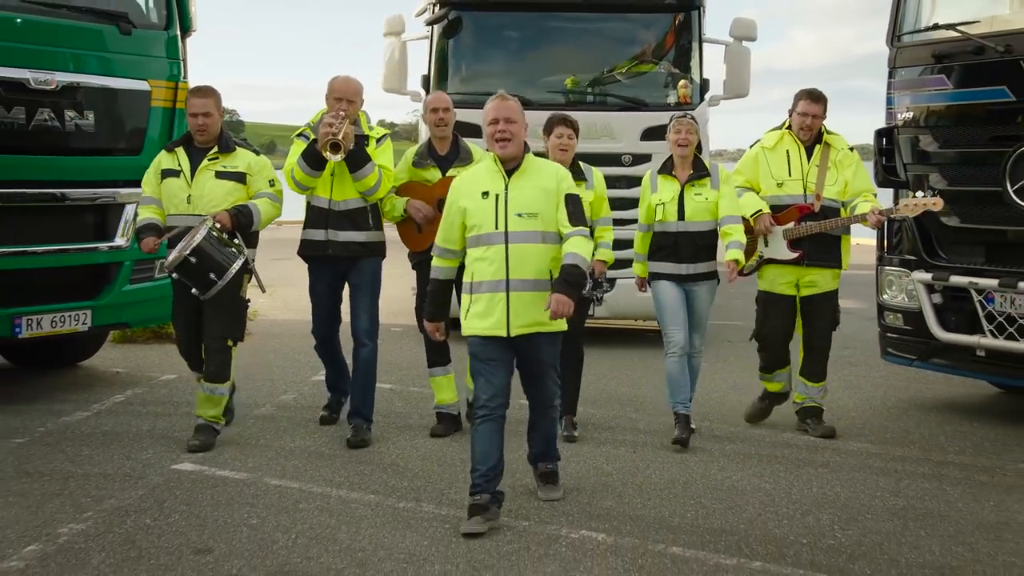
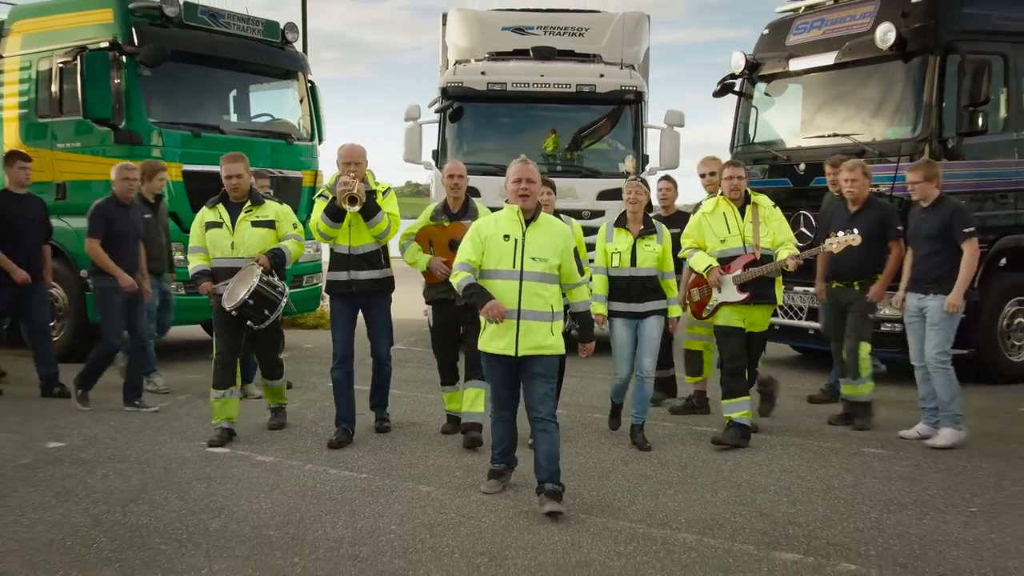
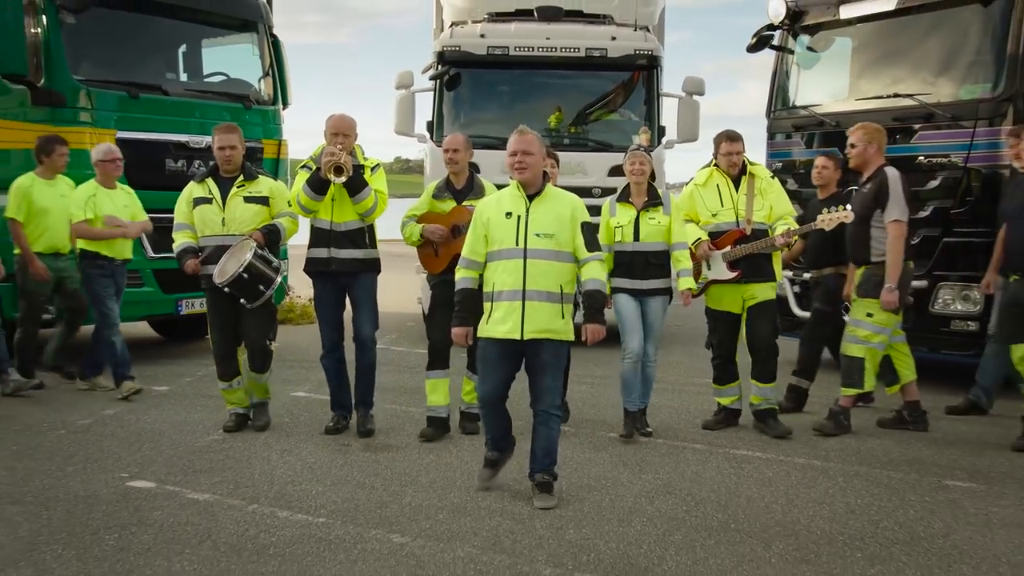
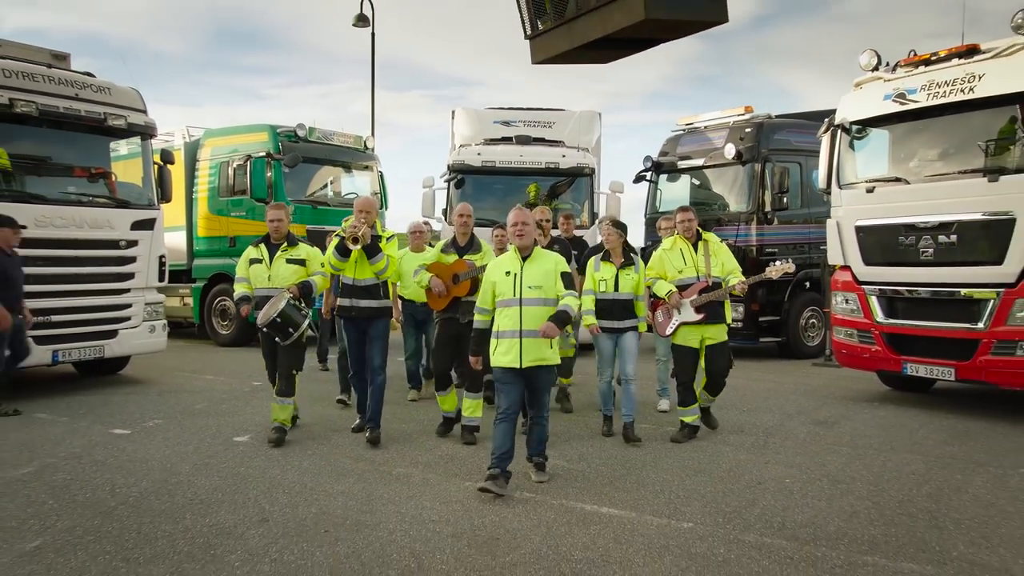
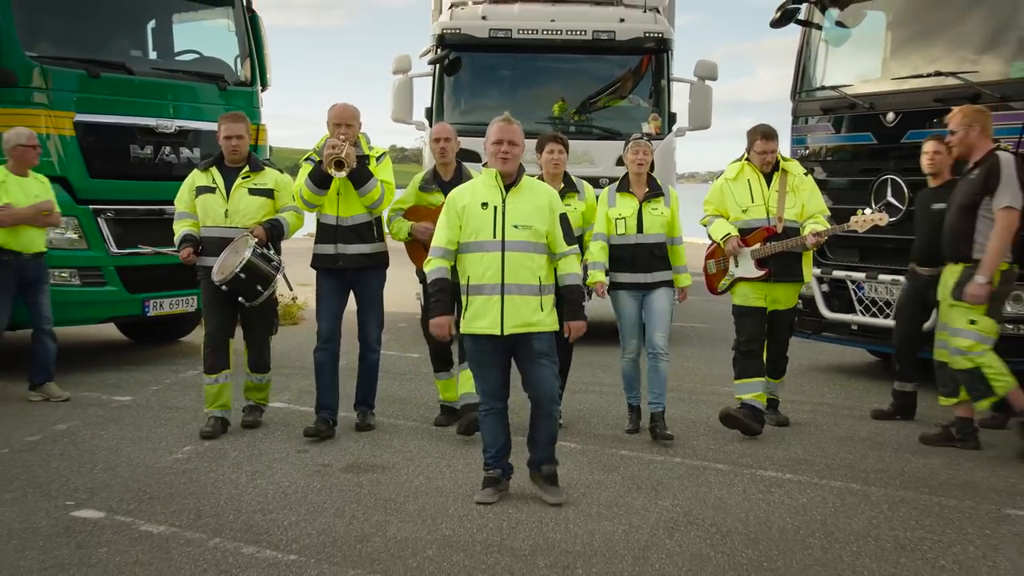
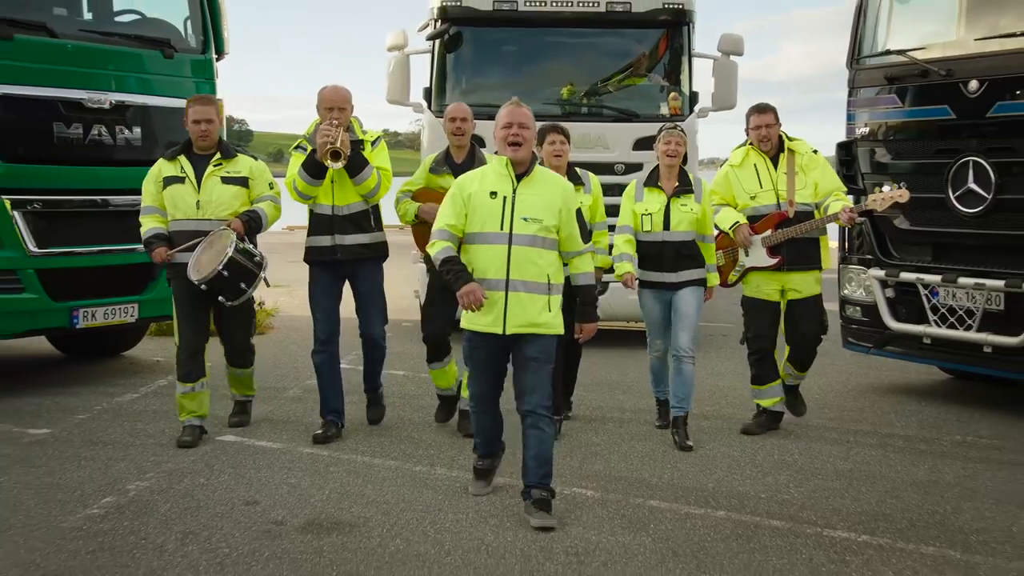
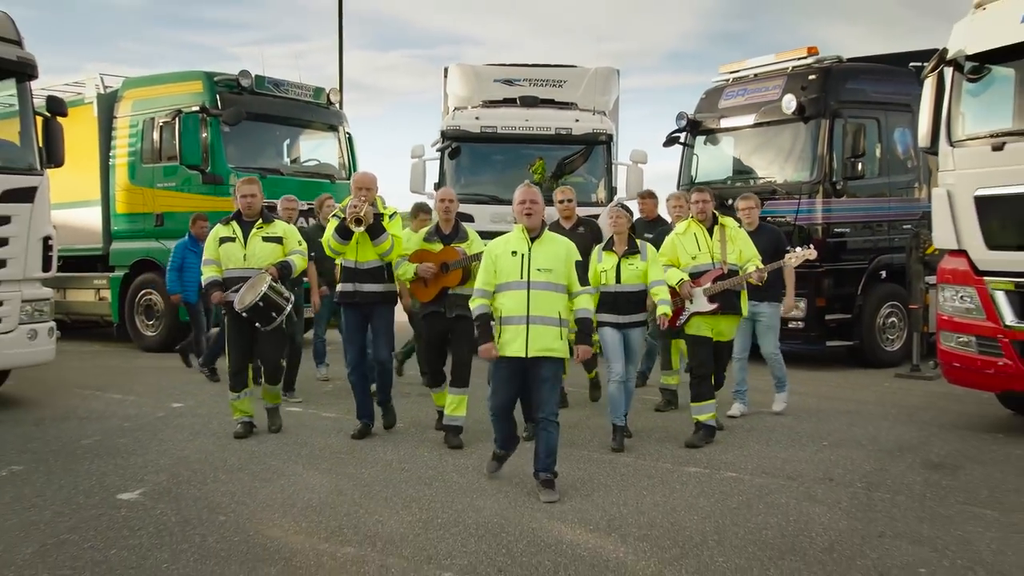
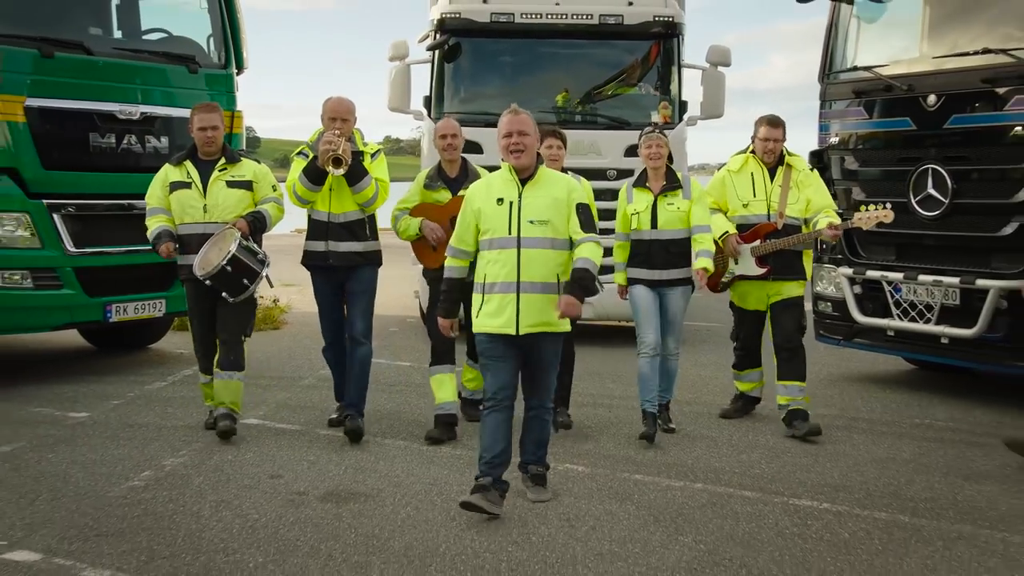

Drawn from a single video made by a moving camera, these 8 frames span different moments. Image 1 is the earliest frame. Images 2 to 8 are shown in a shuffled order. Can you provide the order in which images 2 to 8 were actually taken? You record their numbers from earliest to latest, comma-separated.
6, 8, 5, 3, 2, 7, 4
